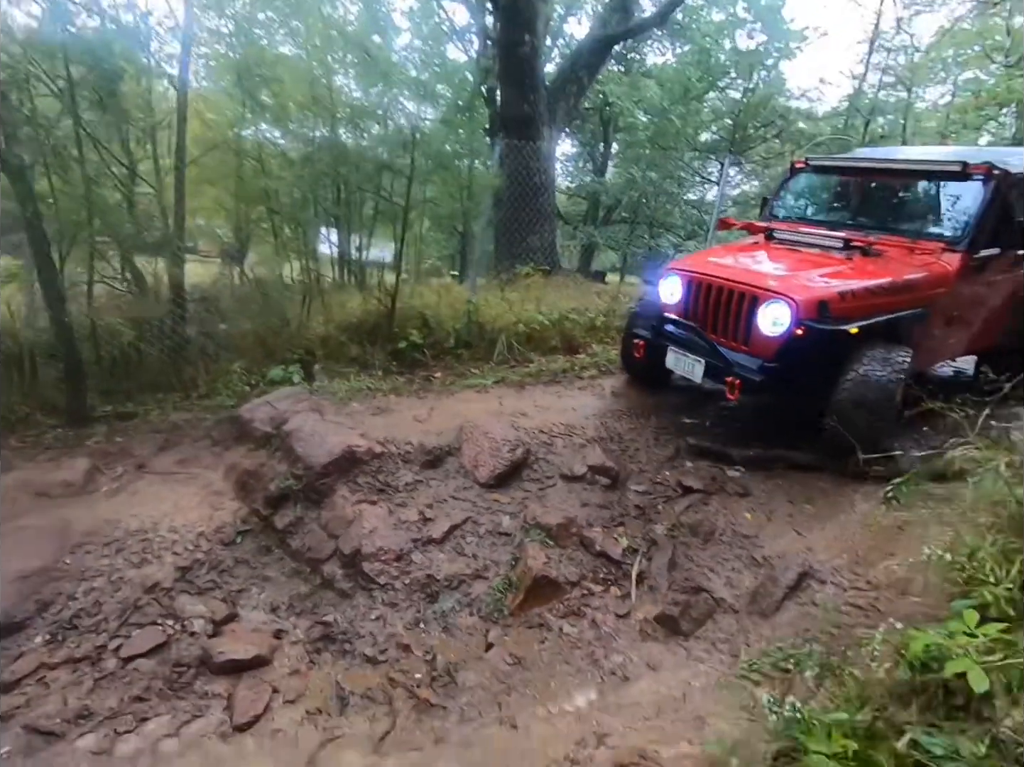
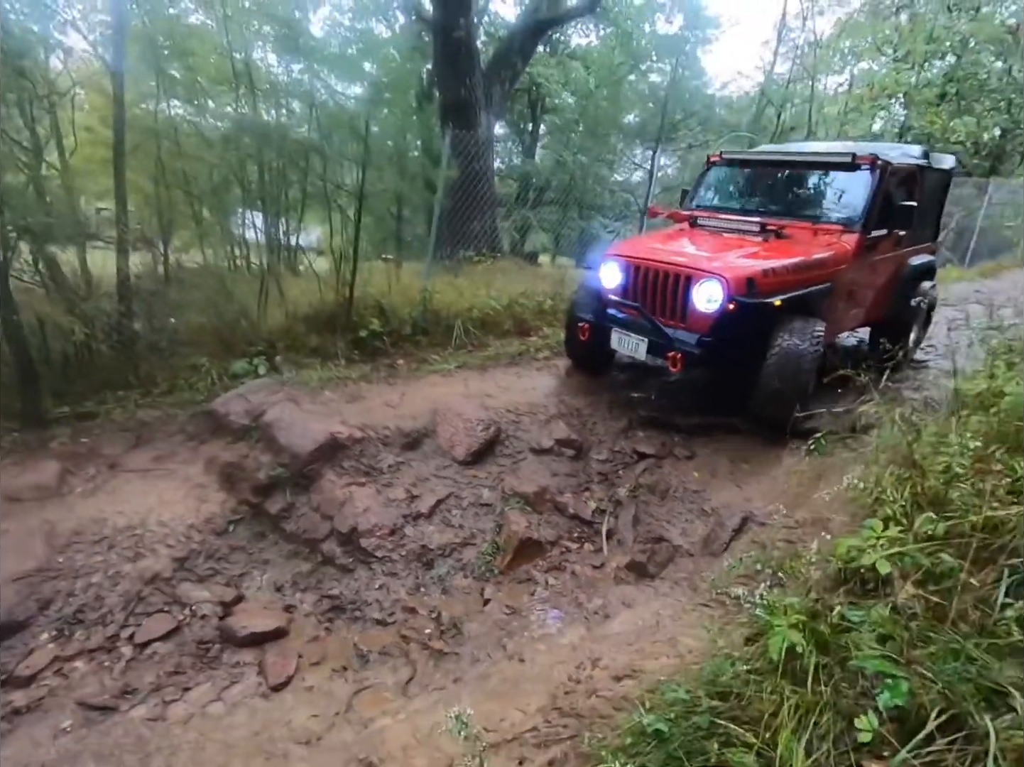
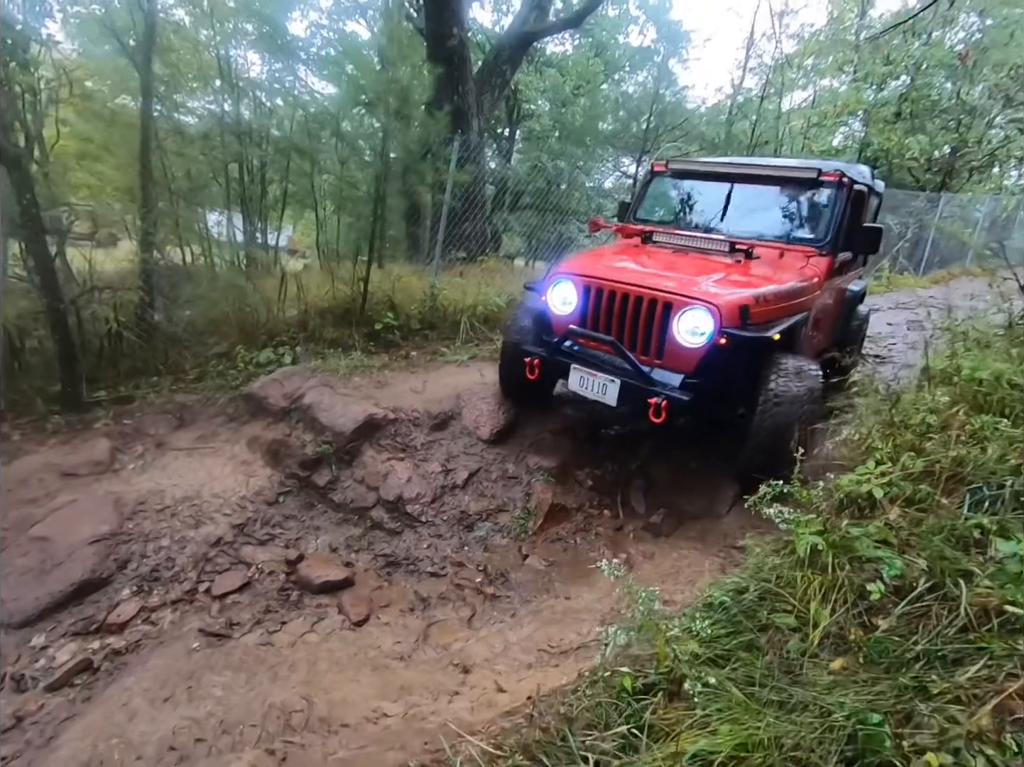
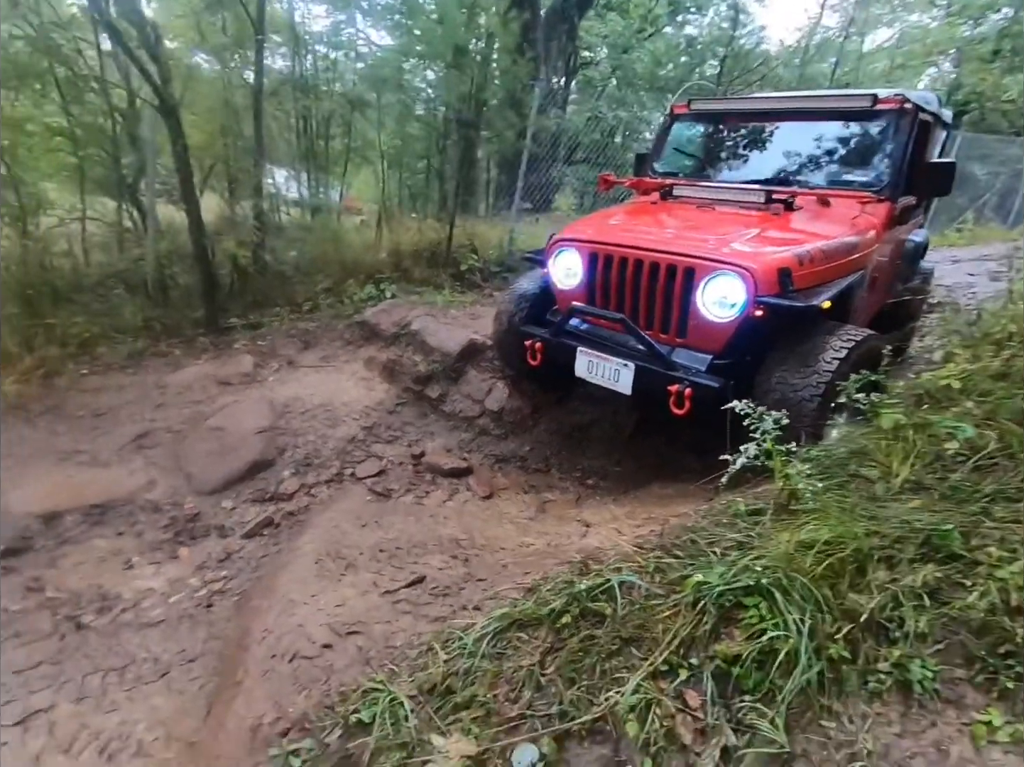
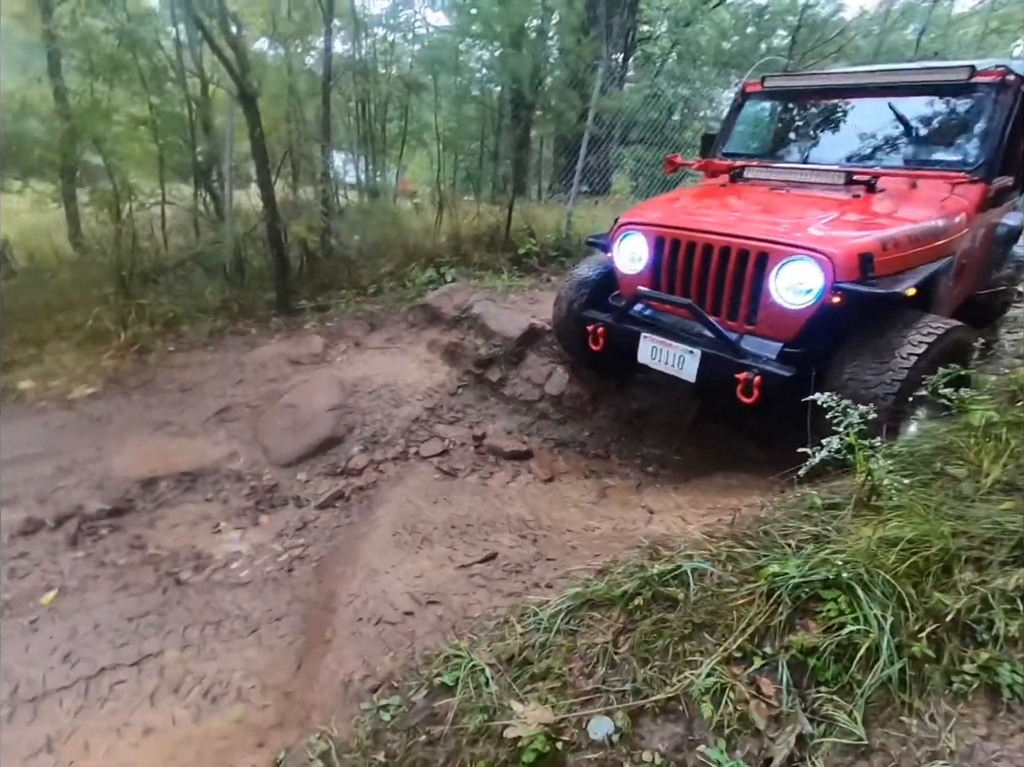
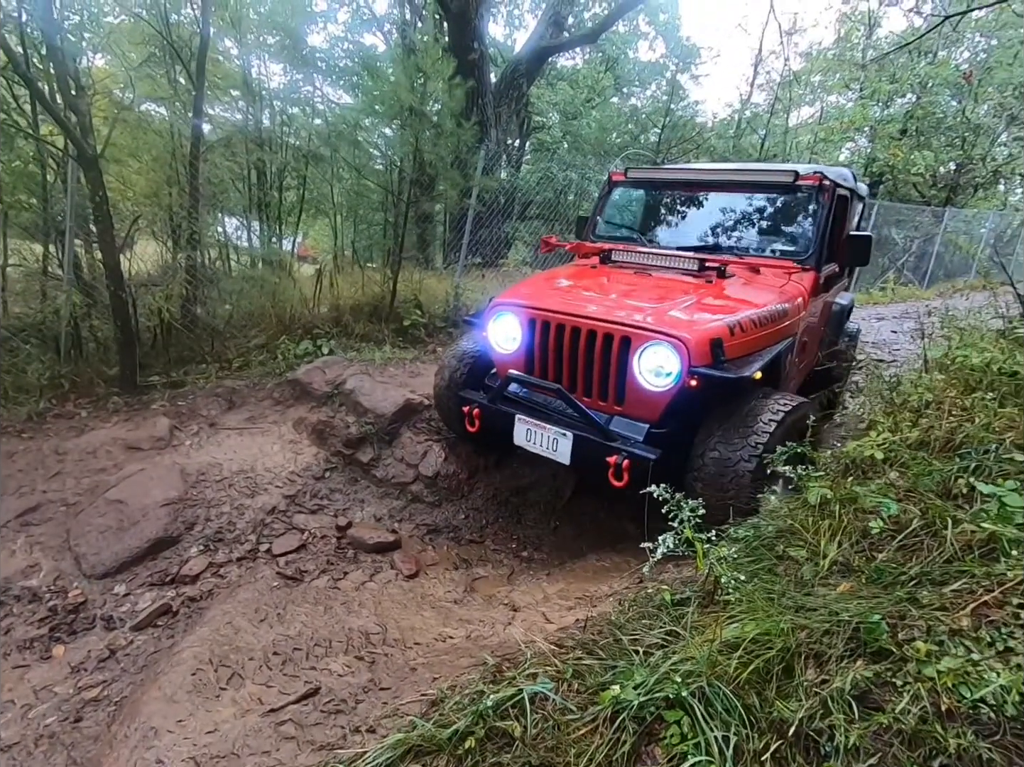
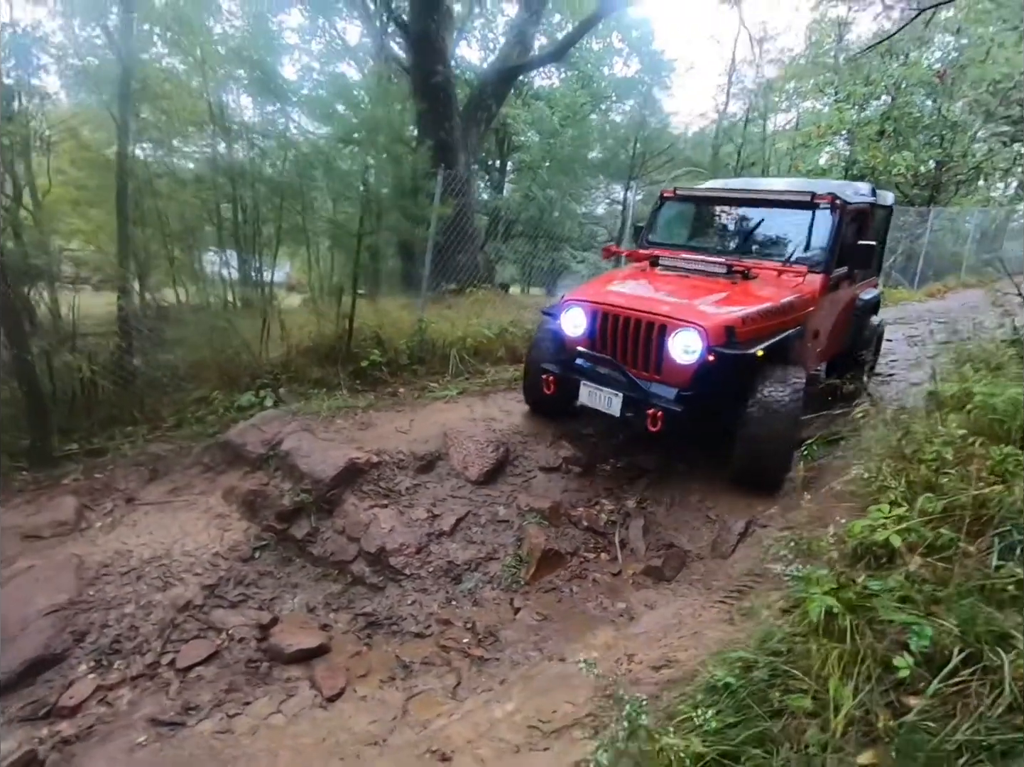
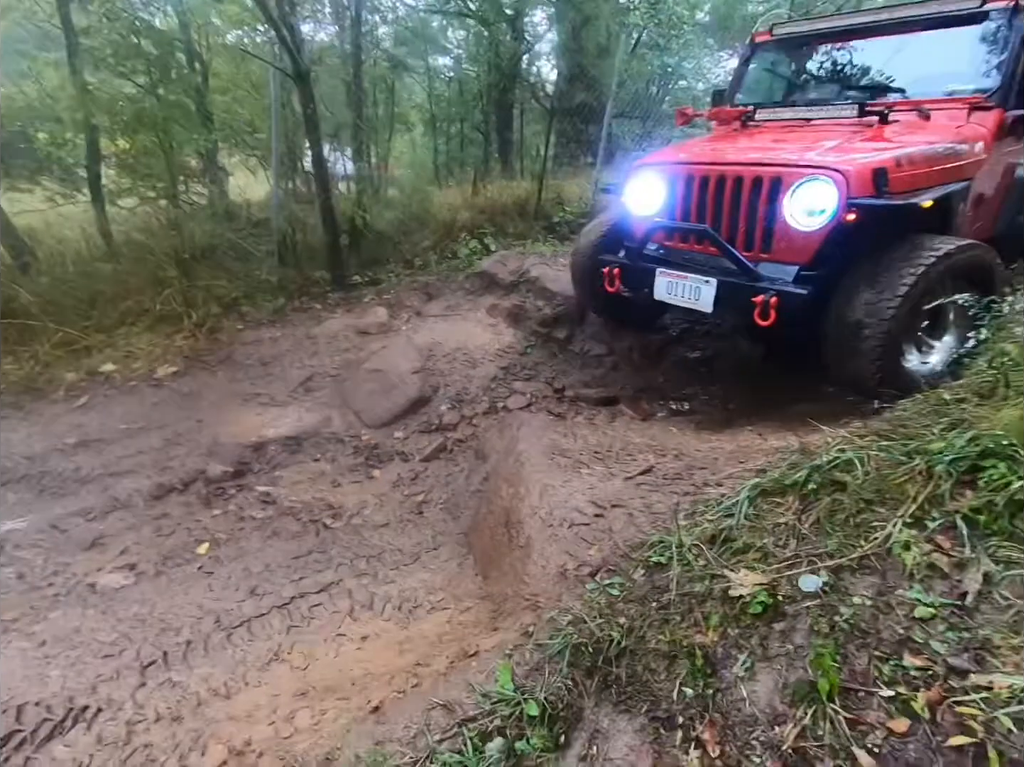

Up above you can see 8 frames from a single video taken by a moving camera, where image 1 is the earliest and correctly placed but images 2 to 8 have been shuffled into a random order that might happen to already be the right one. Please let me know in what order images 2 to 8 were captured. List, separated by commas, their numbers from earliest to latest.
2, 7, 3, 6, 4, 5, 8
